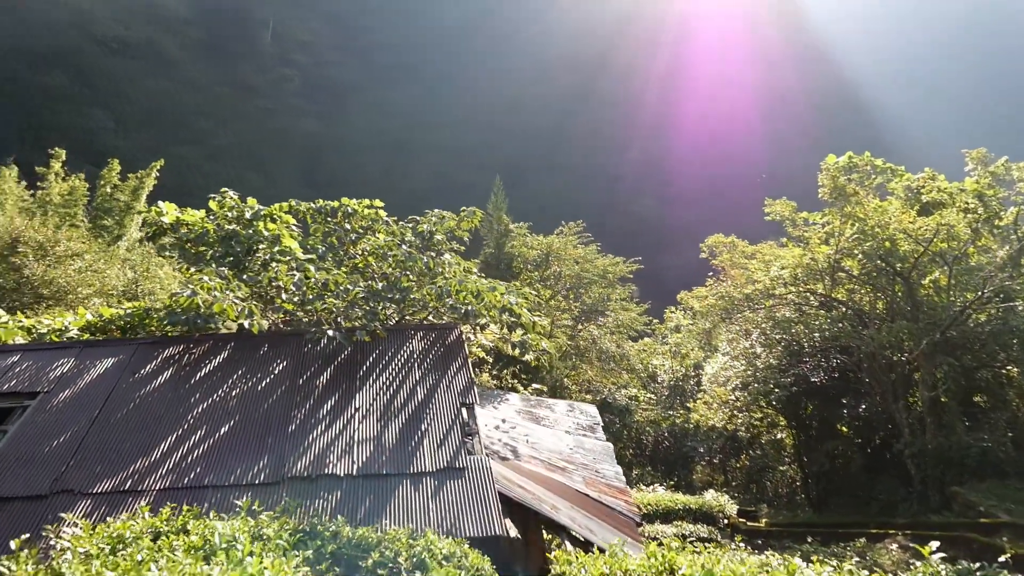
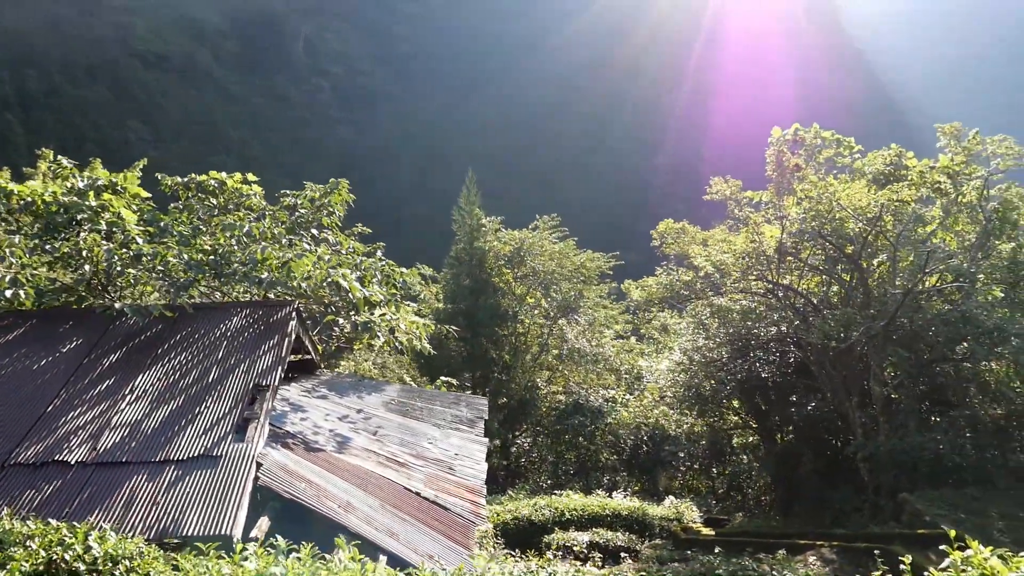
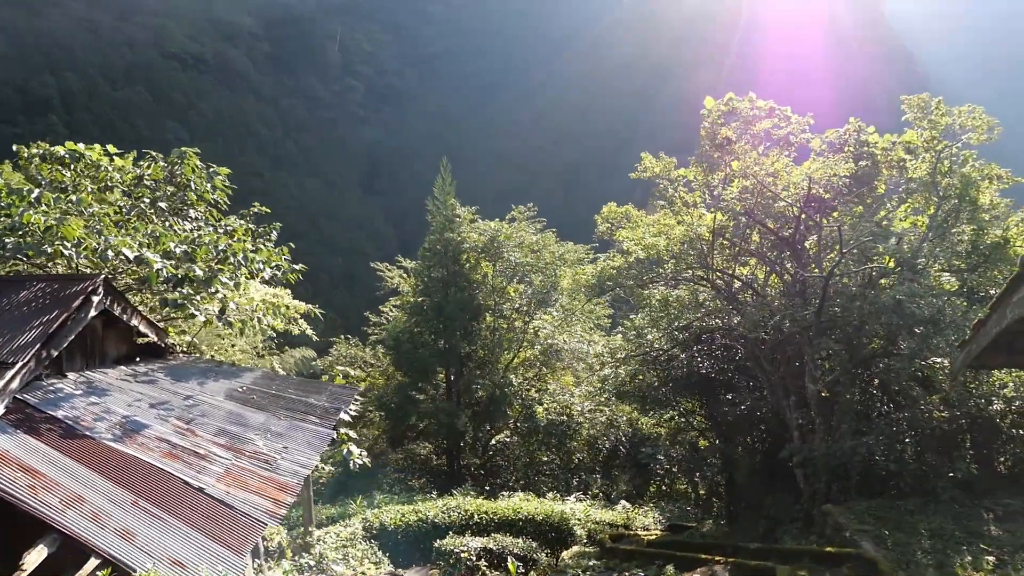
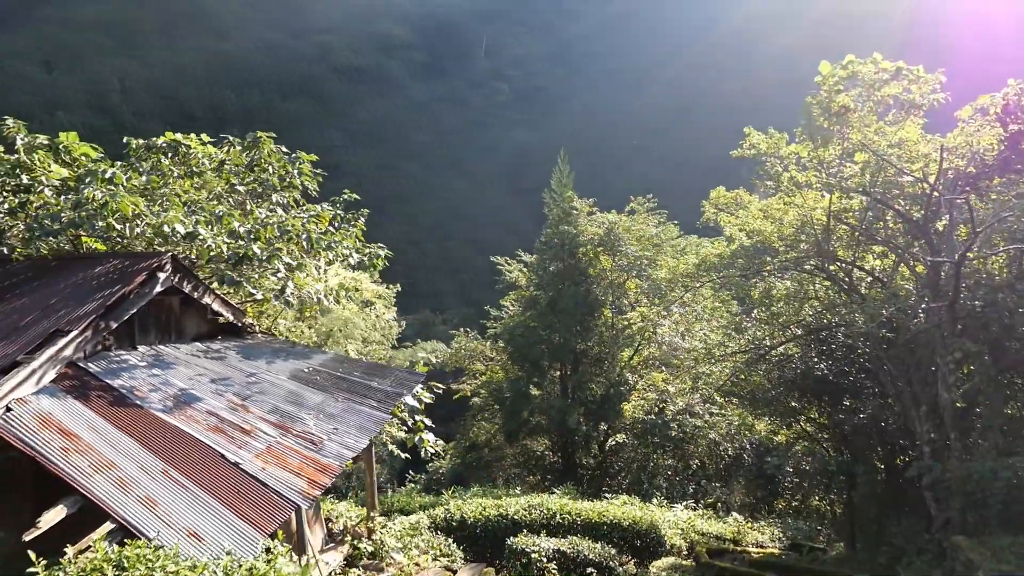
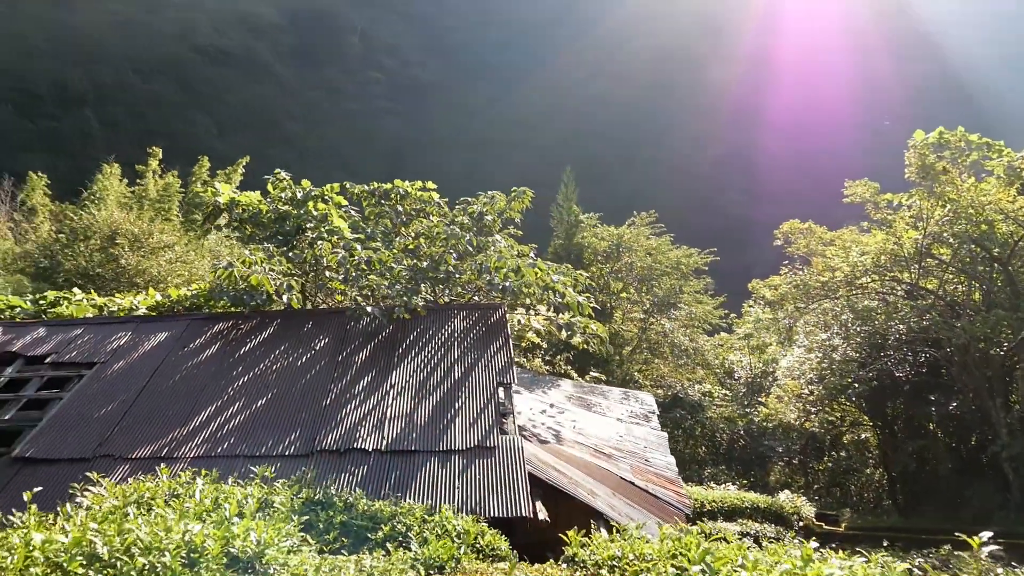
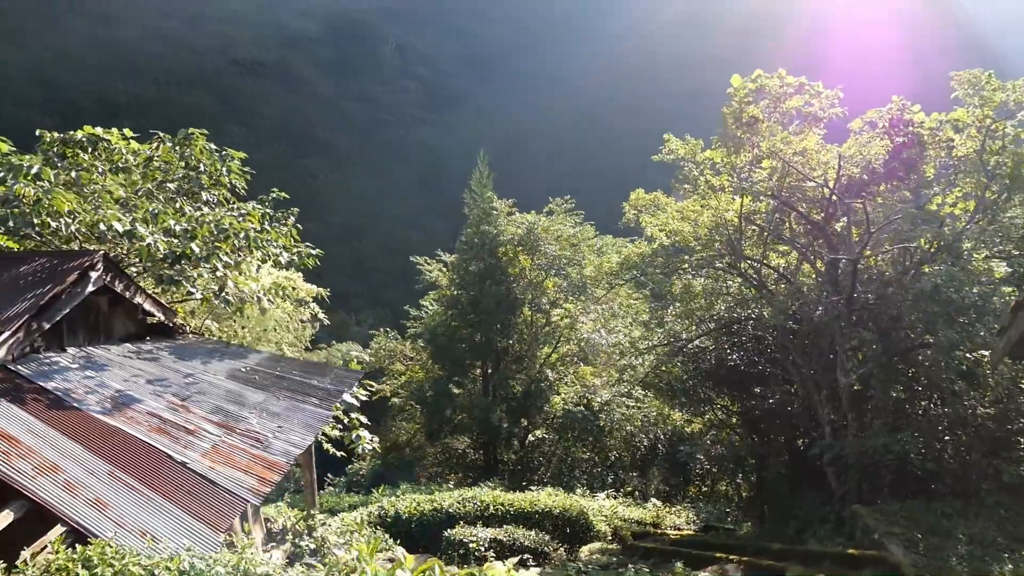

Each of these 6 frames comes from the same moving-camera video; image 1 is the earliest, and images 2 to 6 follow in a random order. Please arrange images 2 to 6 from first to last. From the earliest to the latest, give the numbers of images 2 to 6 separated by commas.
5, 2, 3, 6, 4
